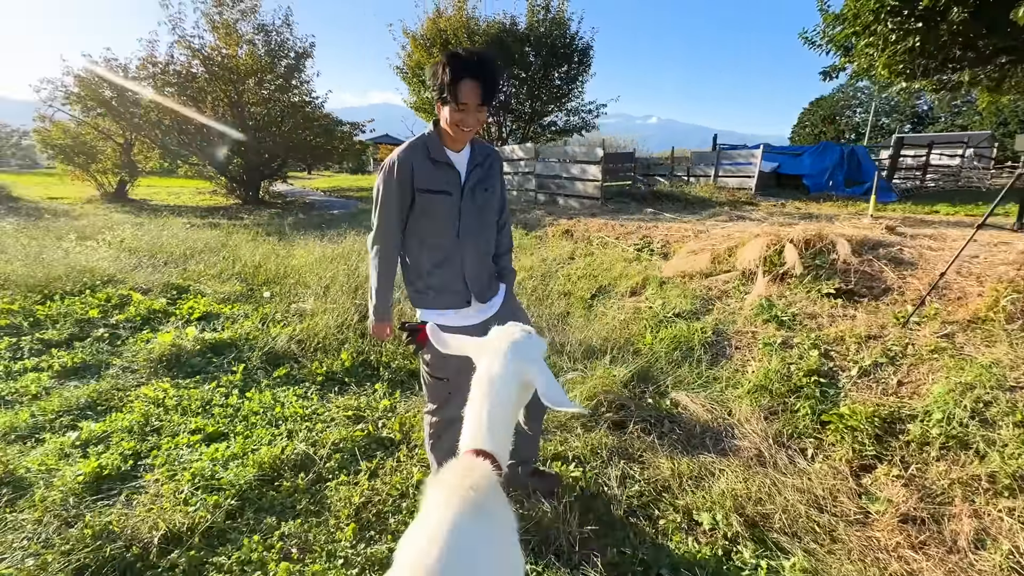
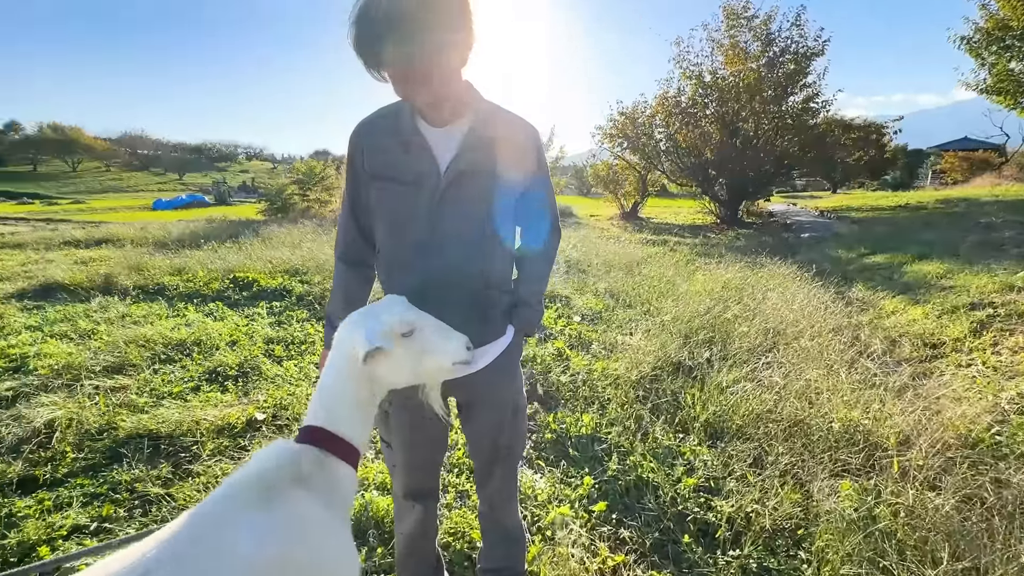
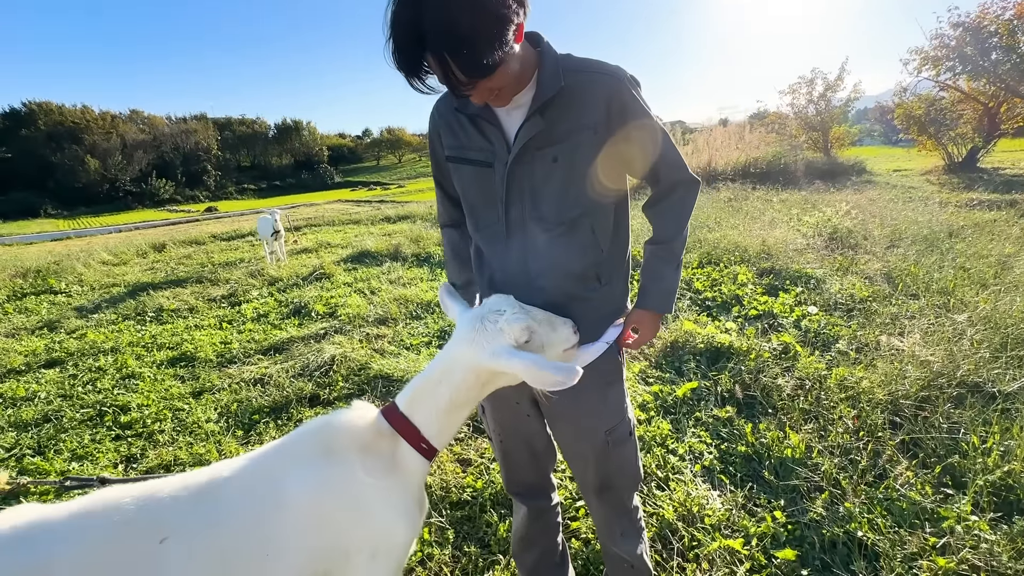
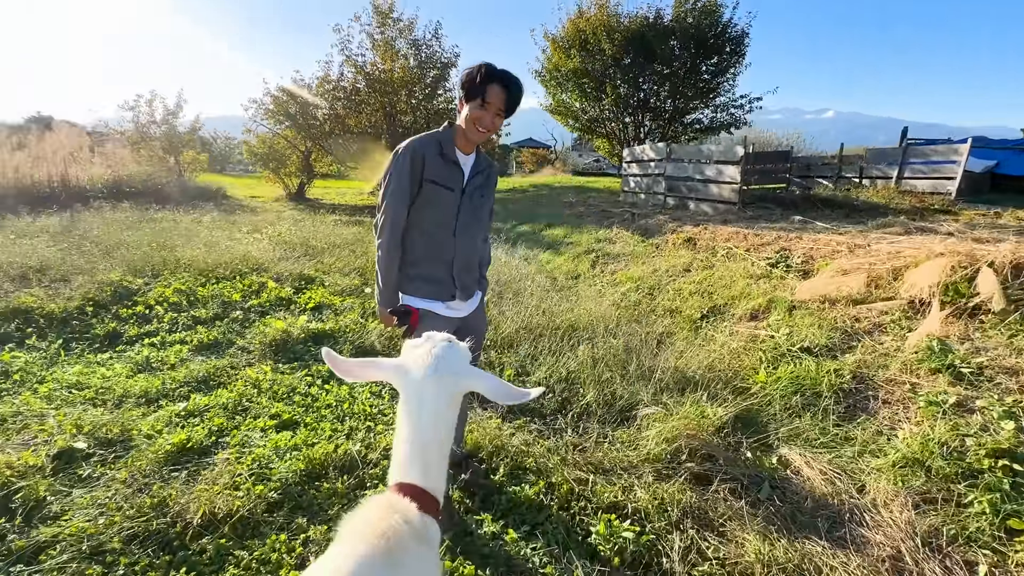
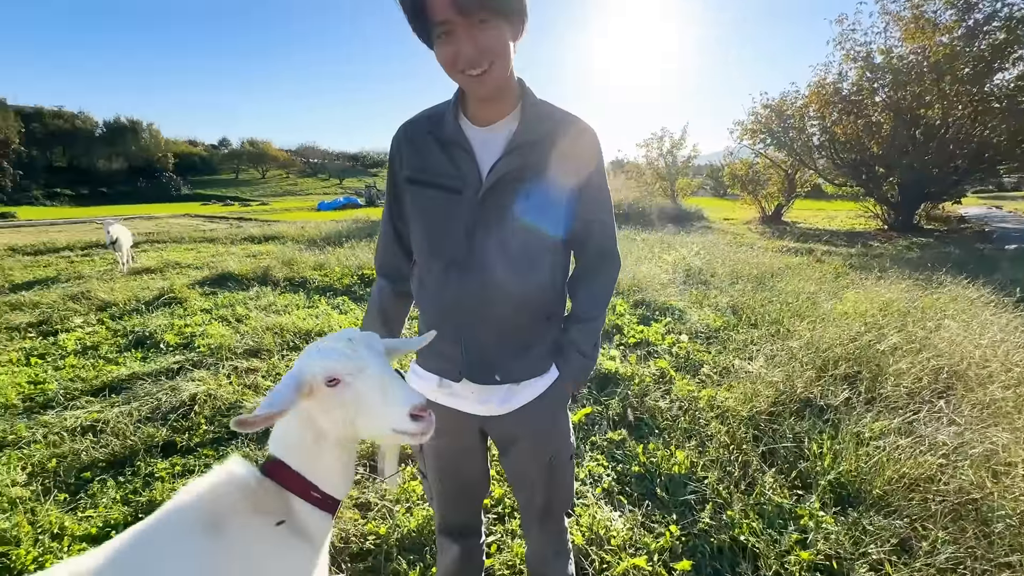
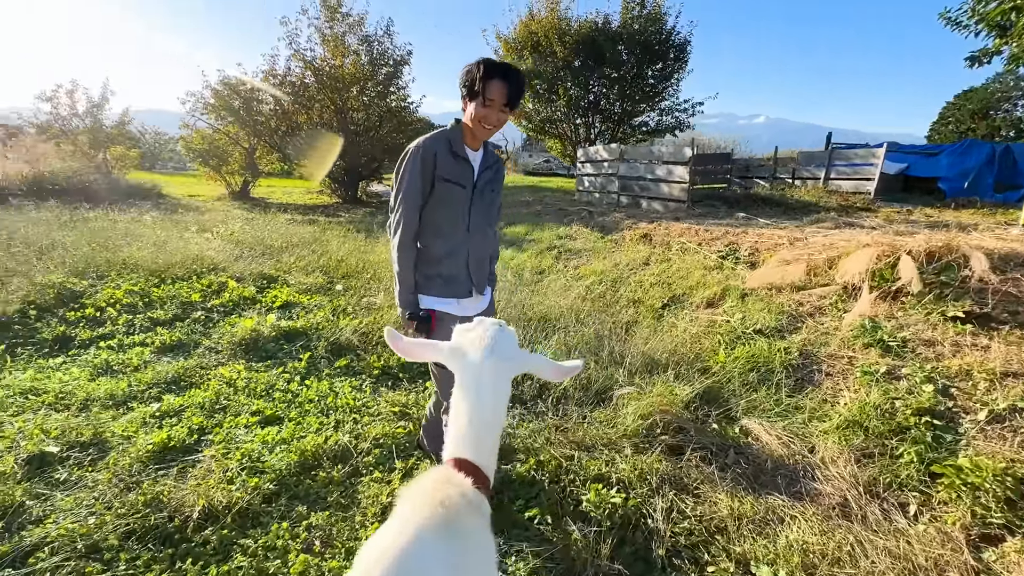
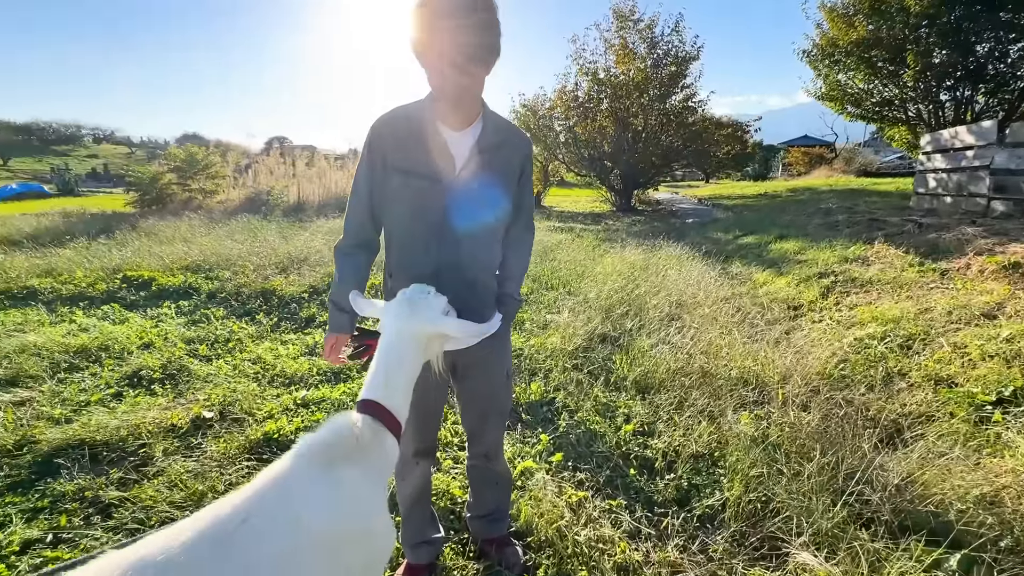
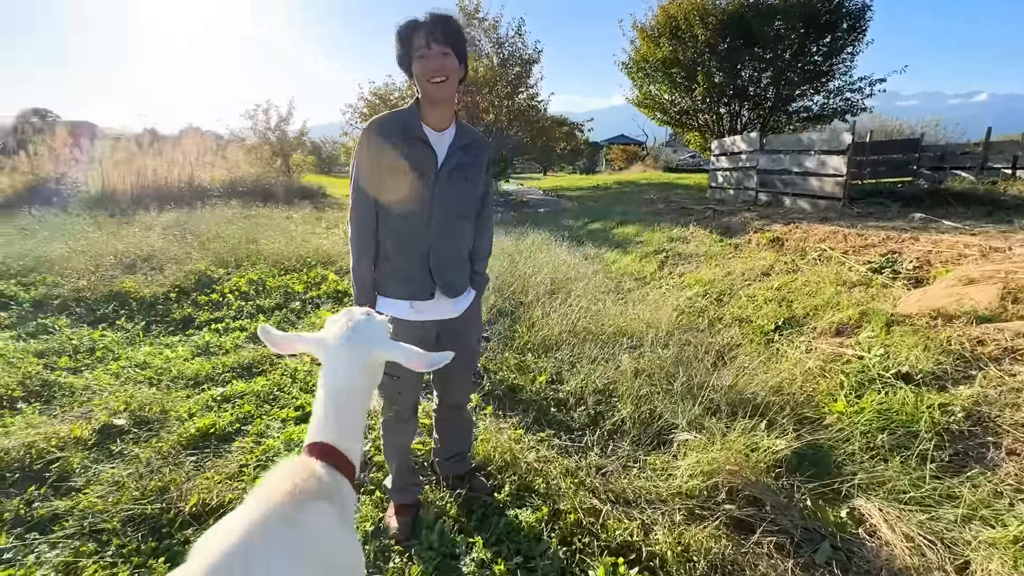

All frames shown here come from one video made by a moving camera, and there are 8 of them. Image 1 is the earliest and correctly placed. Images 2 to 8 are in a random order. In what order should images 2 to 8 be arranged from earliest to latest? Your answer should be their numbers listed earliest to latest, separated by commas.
6, 4, 8, 7, 2, 5, 3
